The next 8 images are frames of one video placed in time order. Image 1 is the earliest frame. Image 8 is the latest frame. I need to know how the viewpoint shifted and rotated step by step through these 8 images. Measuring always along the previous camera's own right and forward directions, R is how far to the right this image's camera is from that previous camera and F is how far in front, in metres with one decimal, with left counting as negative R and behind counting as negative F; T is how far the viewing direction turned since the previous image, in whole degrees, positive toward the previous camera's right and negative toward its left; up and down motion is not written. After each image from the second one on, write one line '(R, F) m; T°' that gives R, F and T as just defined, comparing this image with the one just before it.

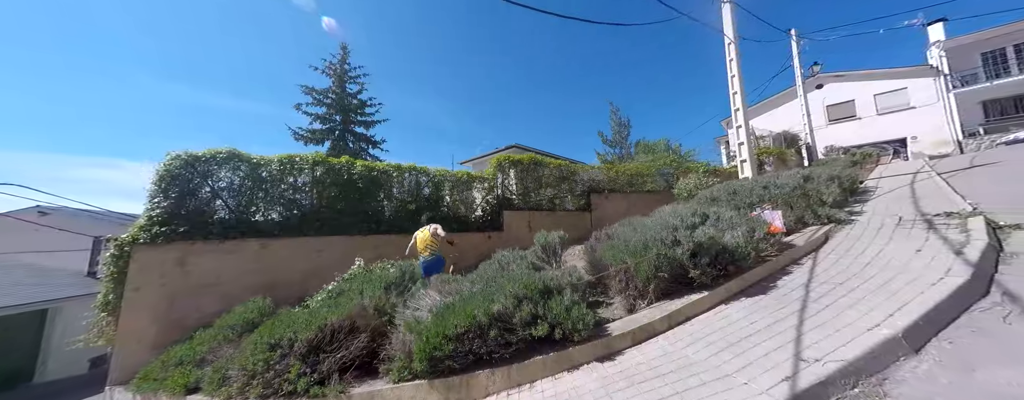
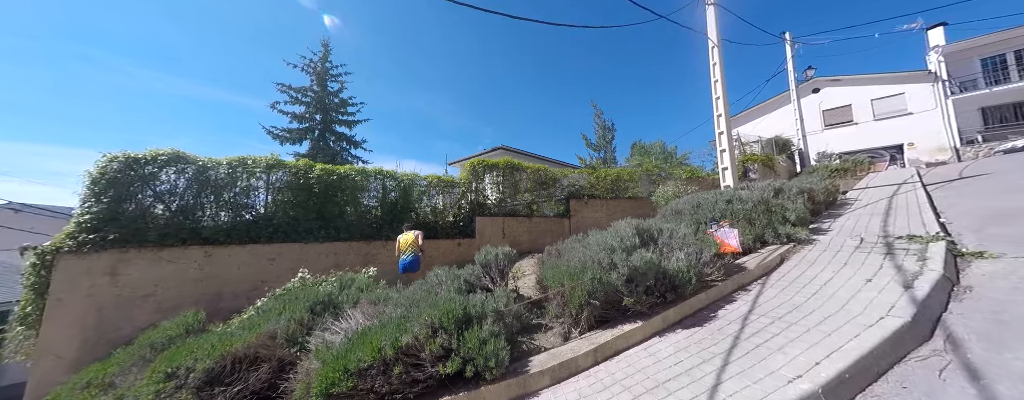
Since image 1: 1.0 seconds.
(+0.8, +0.2) m; 0°
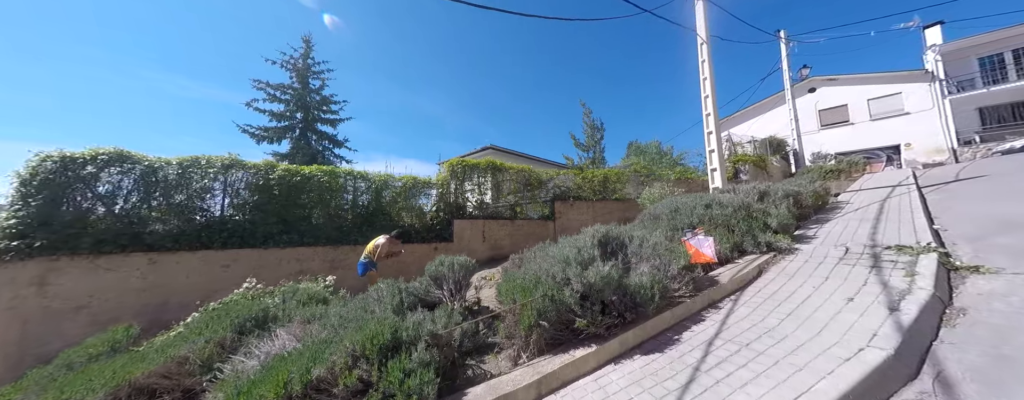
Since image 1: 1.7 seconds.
(+0.5, +0.3) m; 0°
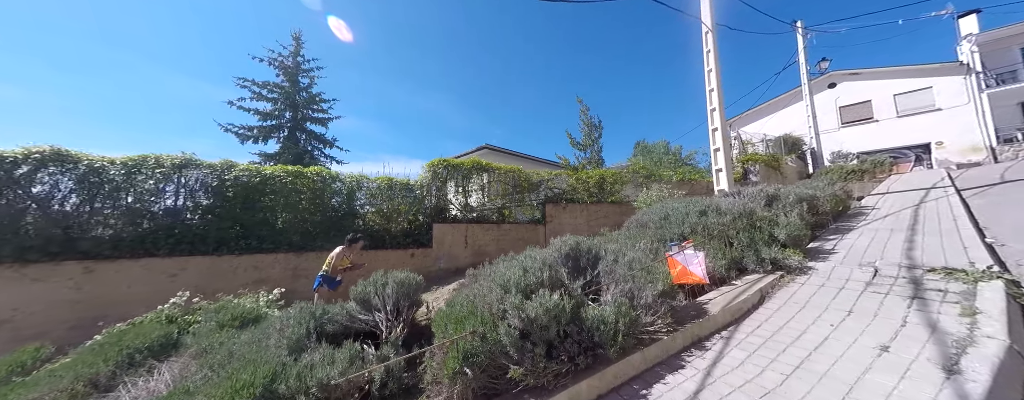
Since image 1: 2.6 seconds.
(+0.6, +0.5) m; -2°
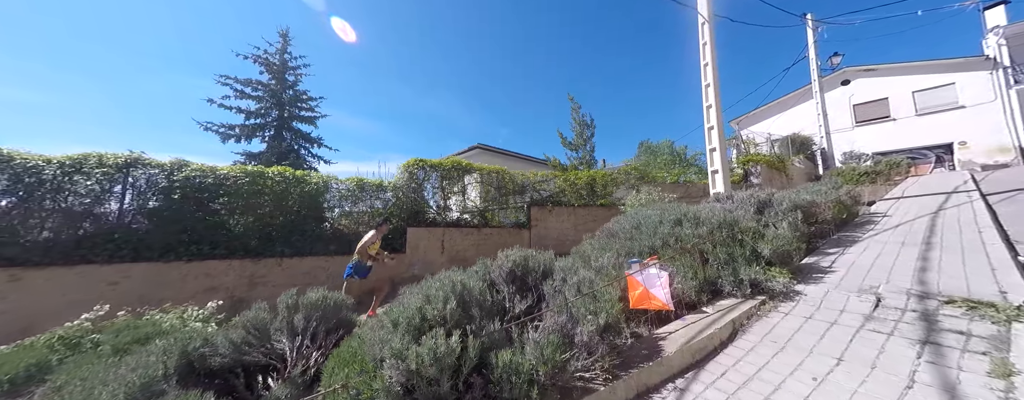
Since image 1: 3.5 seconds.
(+0.6, +0.4) m; -1°
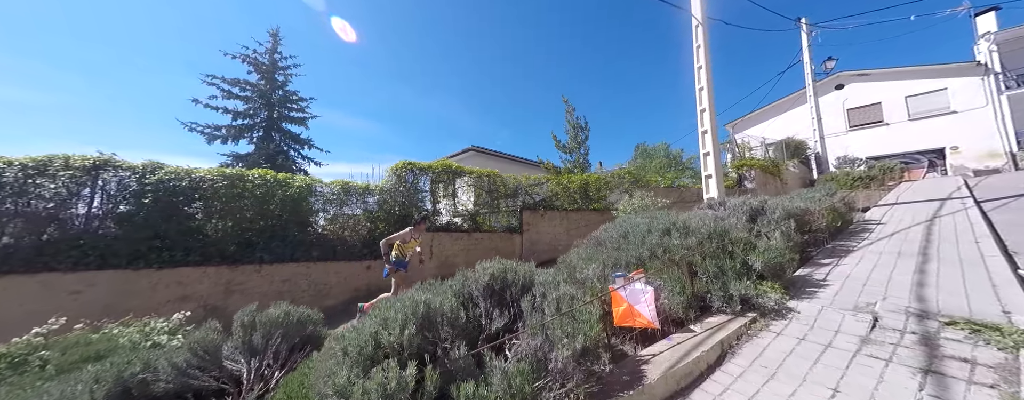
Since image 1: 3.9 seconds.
(+0.2, +0.1) m; +1°
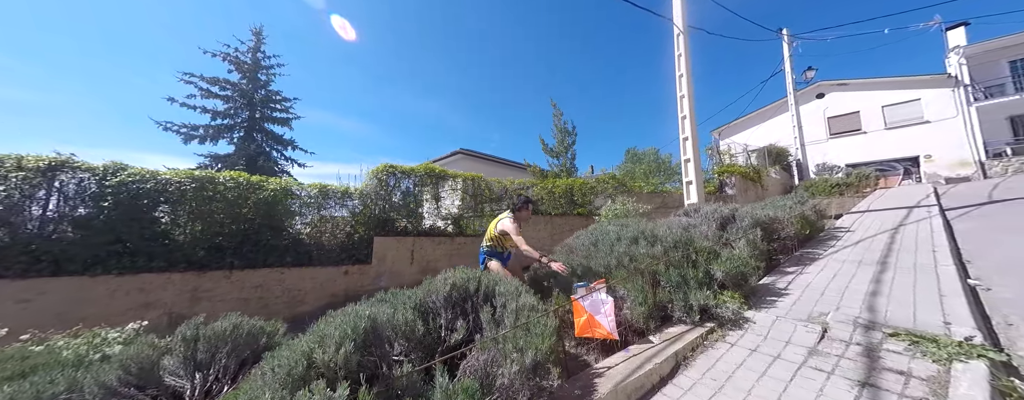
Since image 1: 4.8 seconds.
(+0.3, 0.0) m; +1°
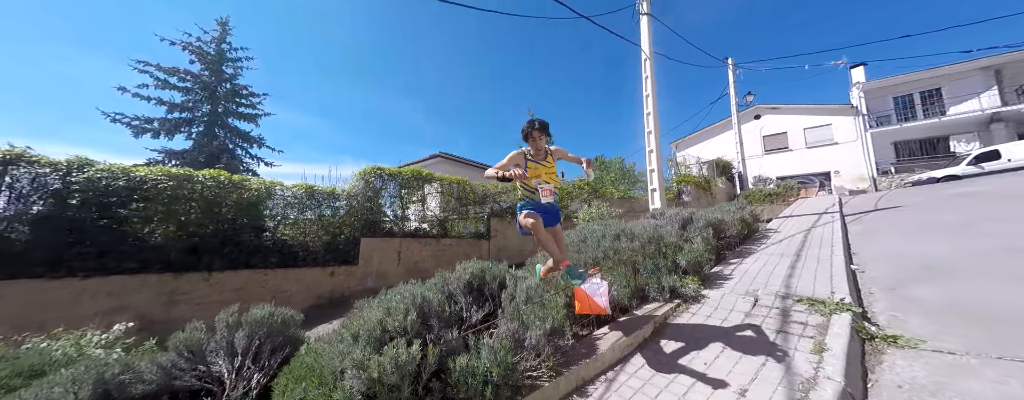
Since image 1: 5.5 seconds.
(-0.4, -0.4) m; +6°
